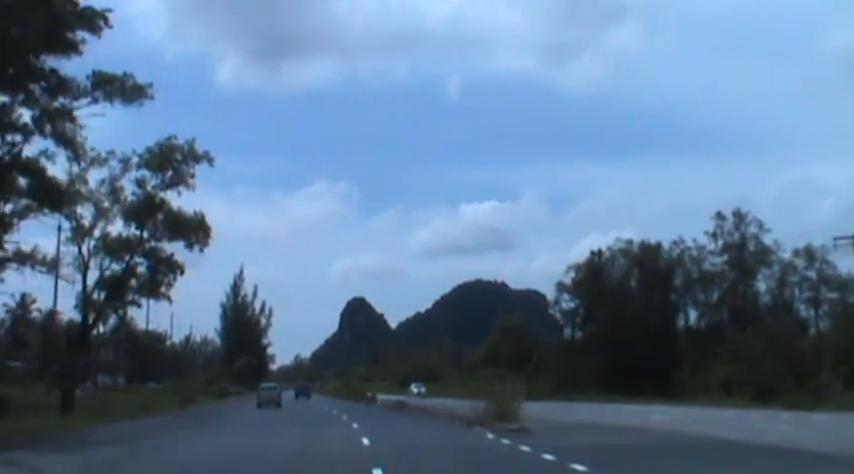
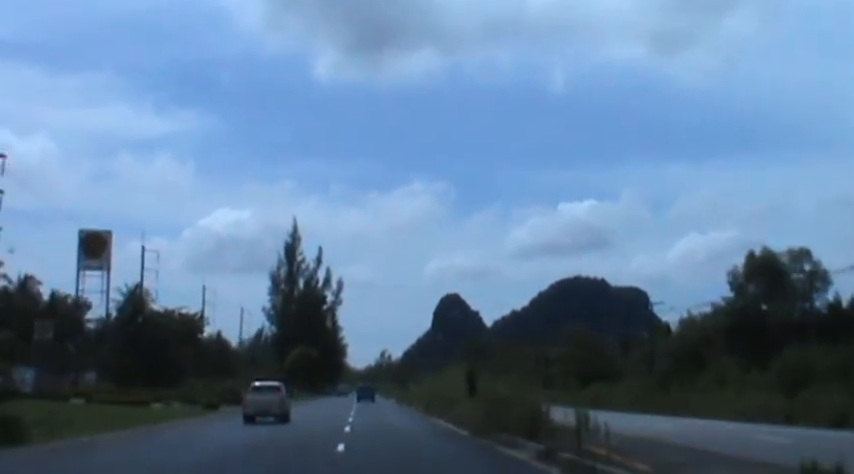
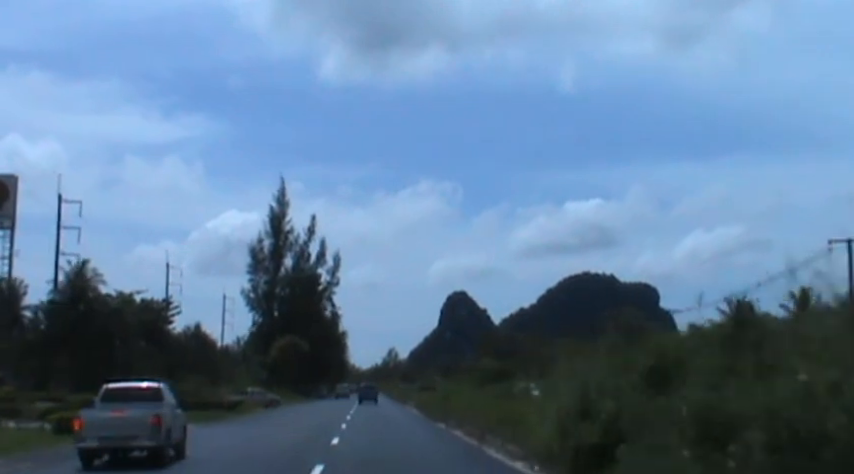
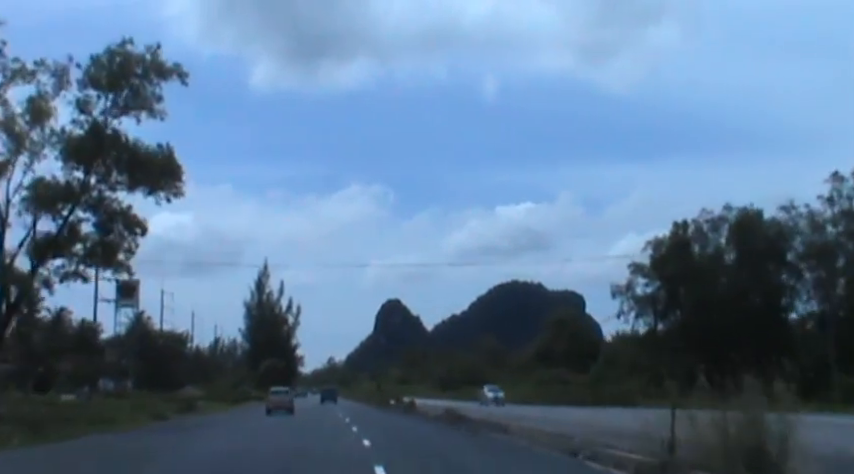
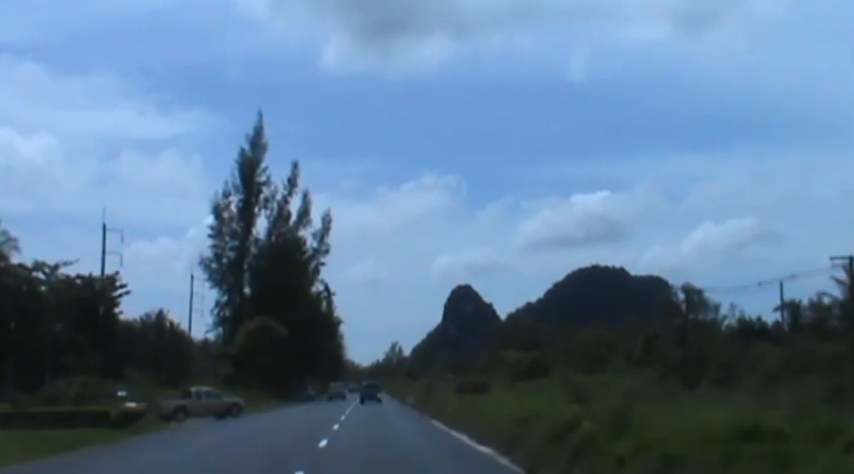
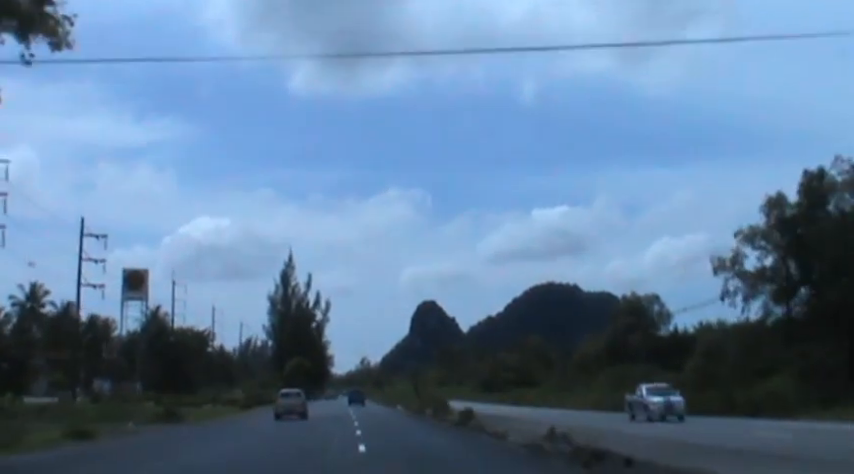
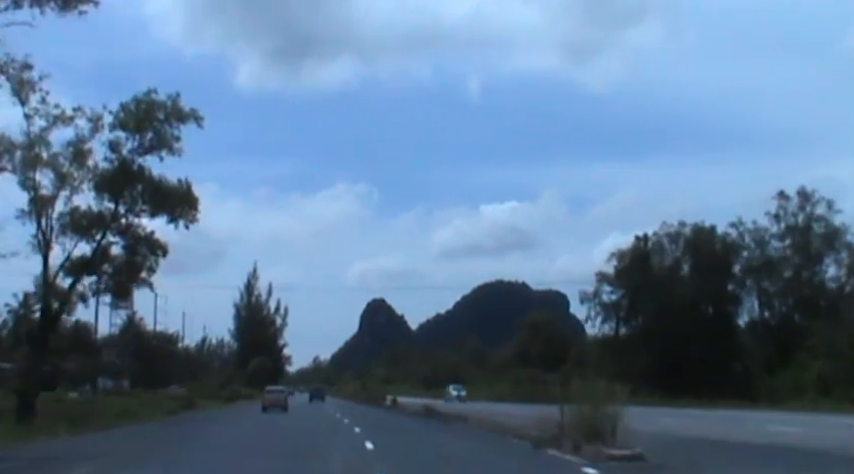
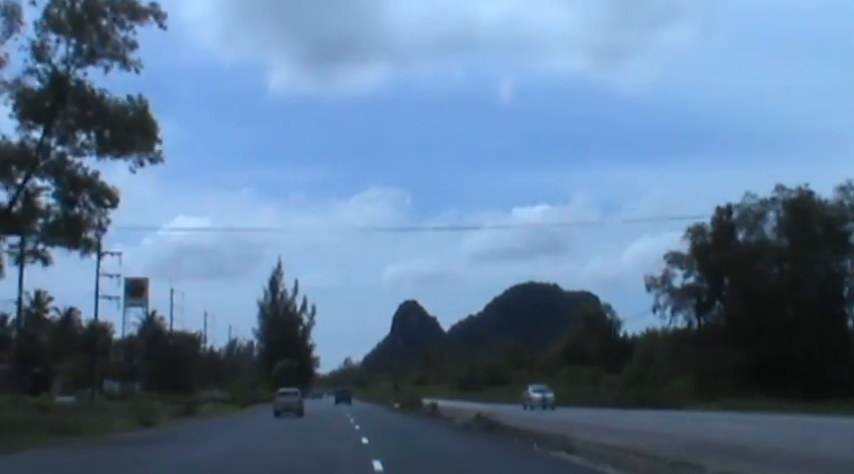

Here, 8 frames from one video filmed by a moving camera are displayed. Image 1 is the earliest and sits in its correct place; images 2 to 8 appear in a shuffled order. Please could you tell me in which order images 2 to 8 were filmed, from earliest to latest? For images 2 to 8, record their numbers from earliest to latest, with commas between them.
7, 4, 8, 6, 2, 3, 5
